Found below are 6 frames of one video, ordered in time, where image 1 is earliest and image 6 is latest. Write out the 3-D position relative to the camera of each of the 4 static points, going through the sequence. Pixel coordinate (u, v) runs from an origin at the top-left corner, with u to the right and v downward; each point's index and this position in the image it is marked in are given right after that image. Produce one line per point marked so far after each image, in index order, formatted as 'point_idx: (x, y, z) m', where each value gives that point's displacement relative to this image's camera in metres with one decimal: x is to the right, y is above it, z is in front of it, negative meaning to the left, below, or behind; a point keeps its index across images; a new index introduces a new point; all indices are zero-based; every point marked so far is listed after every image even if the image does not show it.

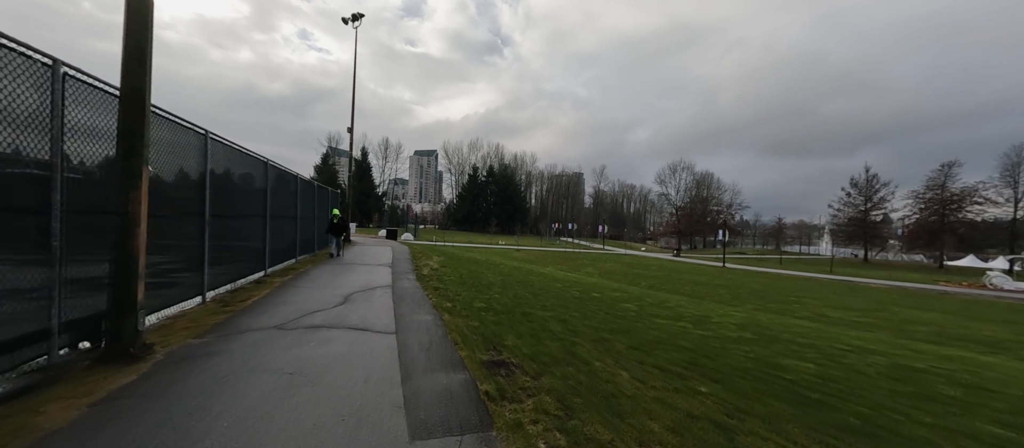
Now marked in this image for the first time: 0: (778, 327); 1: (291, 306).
0: (+5.7, -2.2, +7.6) m
1: (-3.5, -1.3, +5.7) m
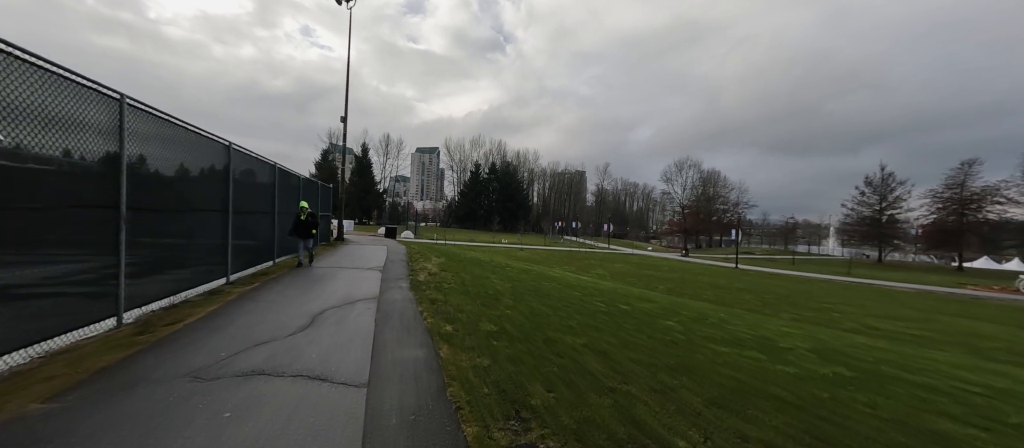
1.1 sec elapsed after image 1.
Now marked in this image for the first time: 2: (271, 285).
0: (+6.0, -2.2, +6.1) m
1: (-3.3, -1.3, +4.2) m
2: (-4.6, -1.2, +6.7) m
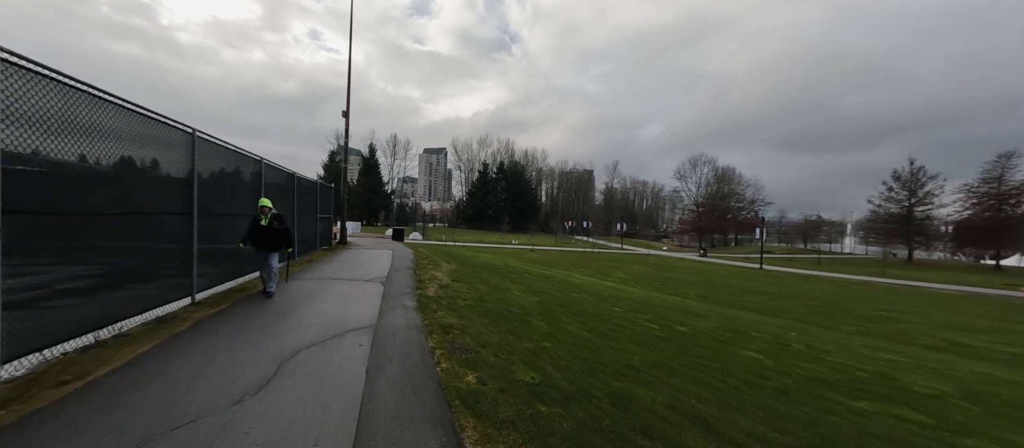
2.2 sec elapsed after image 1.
0: (+6.5, -2.2, +4.6) m
1: (-2.8, -1.4, +2.9) m
2: (-4.1, -1.3, +5.3) m
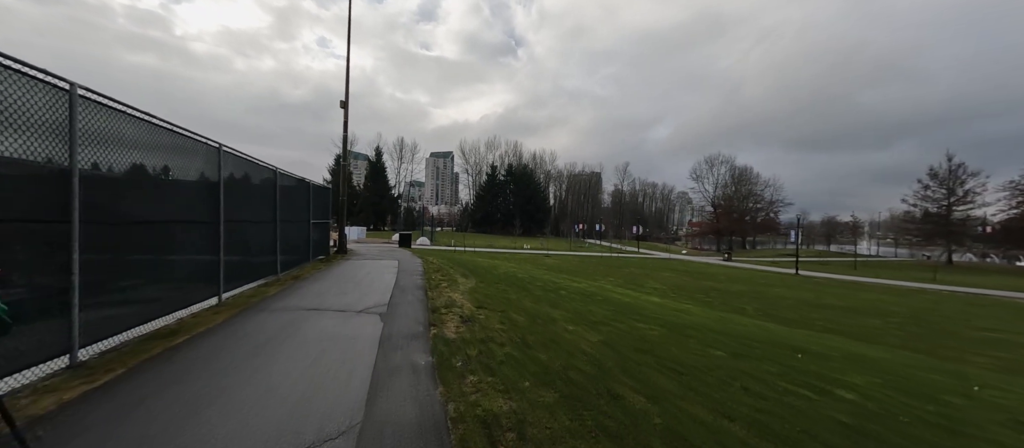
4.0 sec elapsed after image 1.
0: (+7.2, -2.3, +2.2) m
1: (-2.1, -1.4, +0.7) m
2: (-3.3, -1.4, +3.2) m
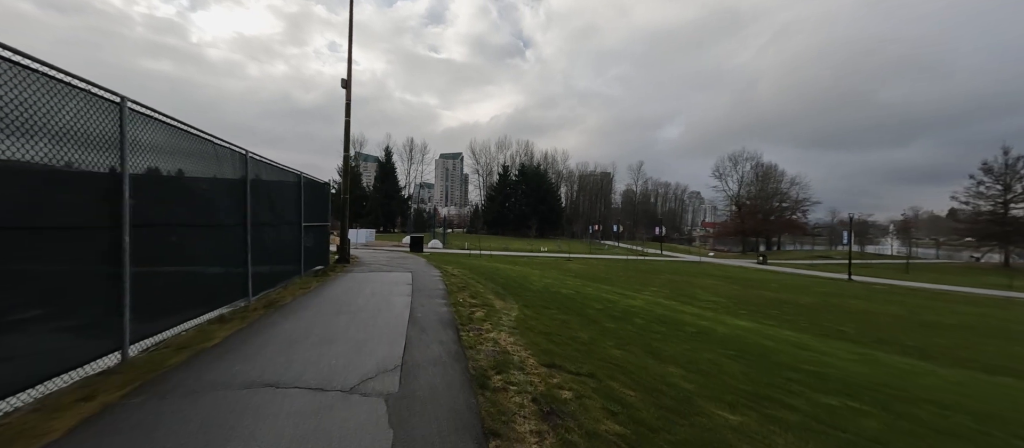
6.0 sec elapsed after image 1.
0: (+8.2, -2.3, -0.6) m
1: (-1.2, -1.5, -1.9) m
2: (-2.3, -1.4, +0.6) m
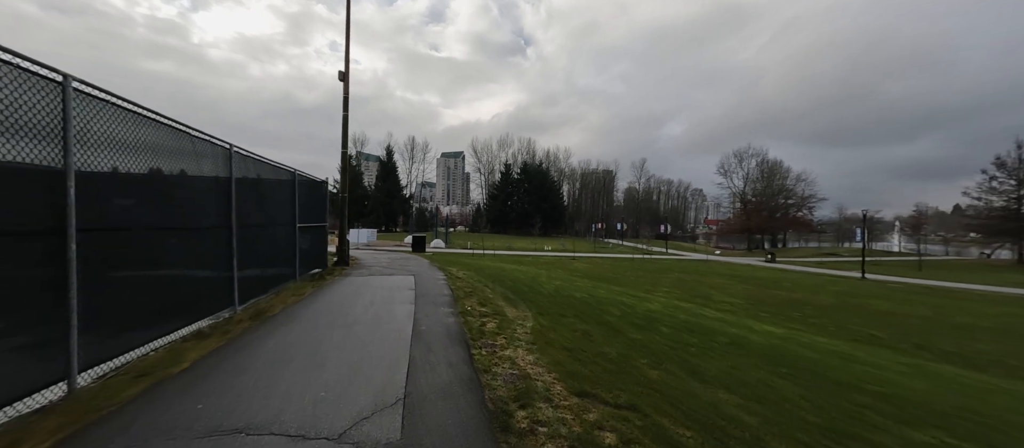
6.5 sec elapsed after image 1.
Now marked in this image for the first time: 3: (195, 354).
0: (+8.4, -2.2, -1.3) m
1: (-1.0, -1.5, -2.5) m
2: (-2.1, -1.5, 0.0) m
3: (-3.7, -1.5, +4.1) m
